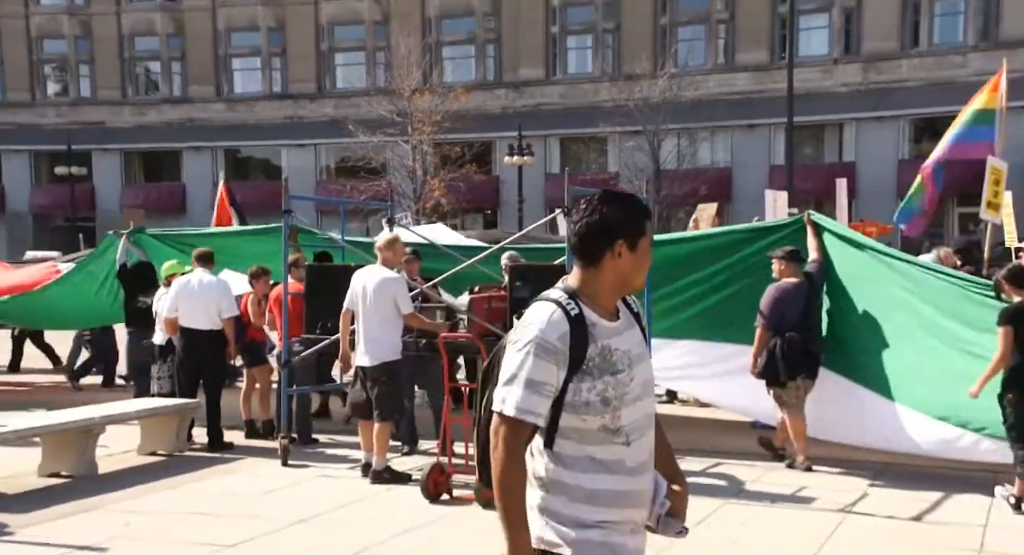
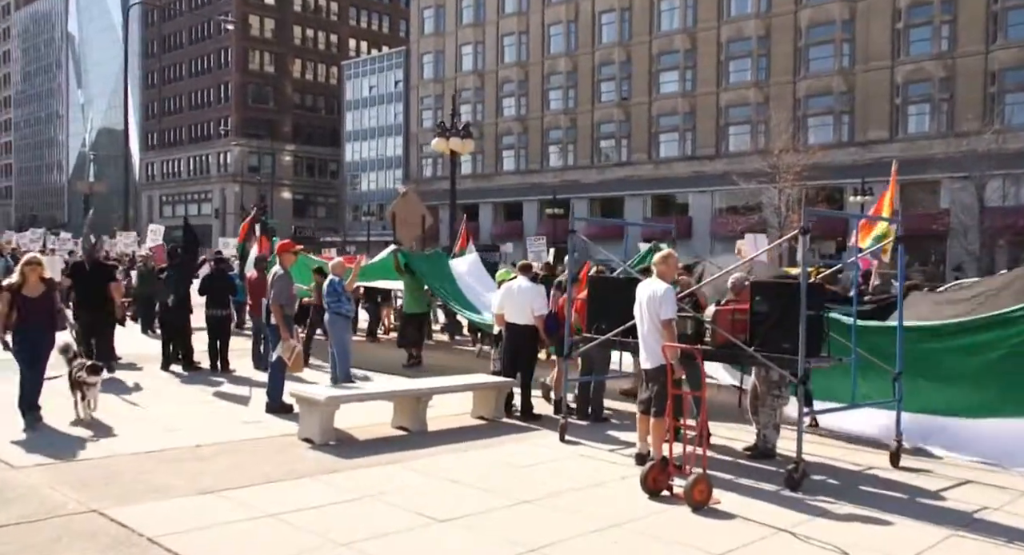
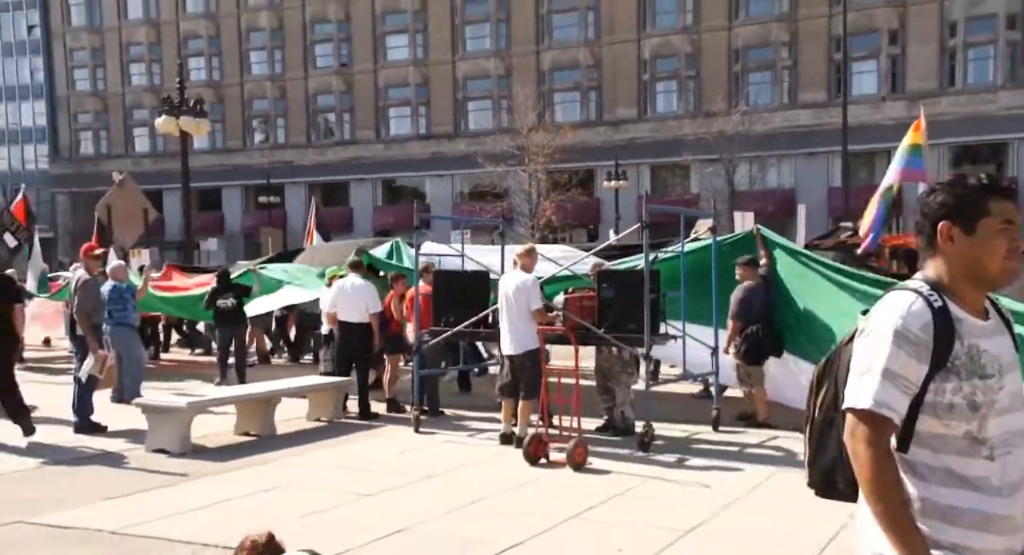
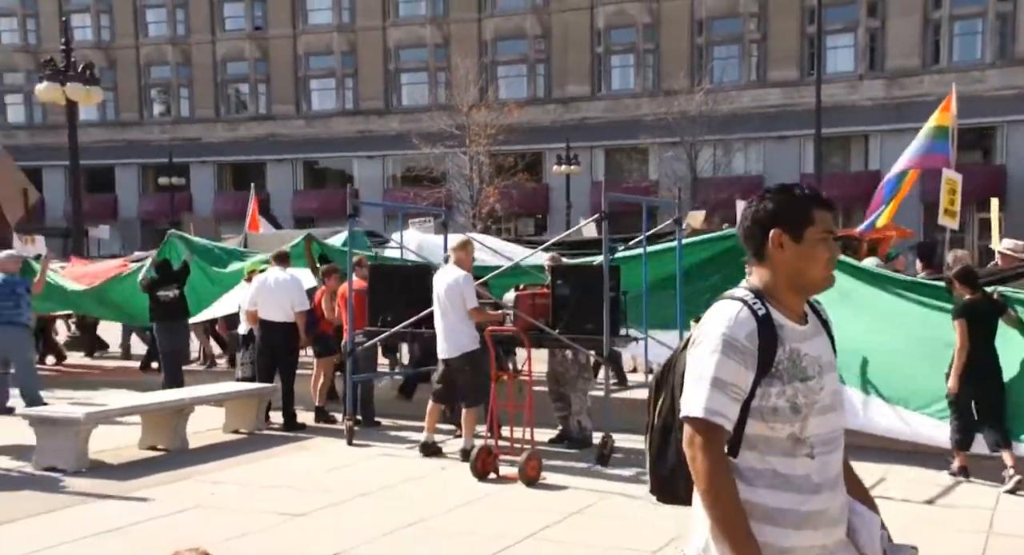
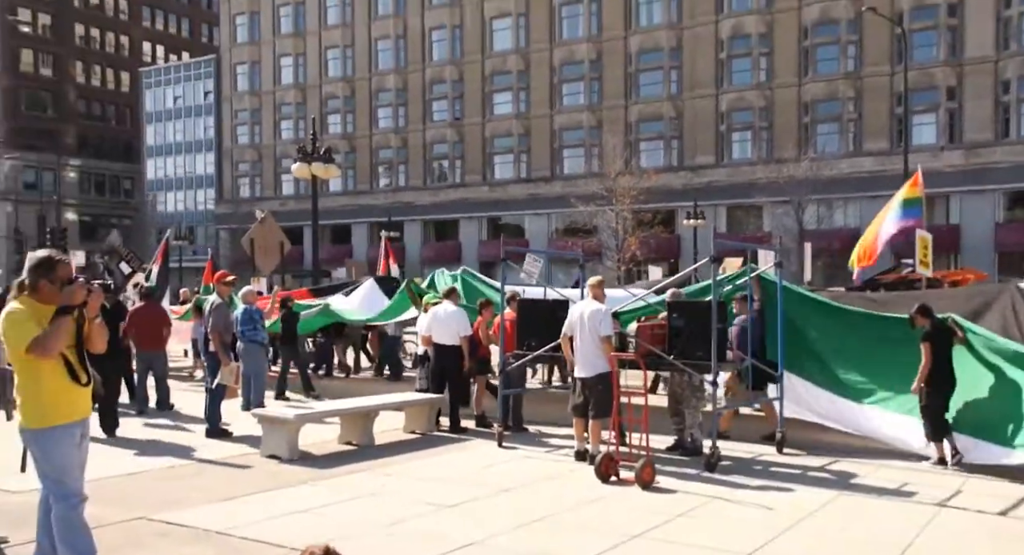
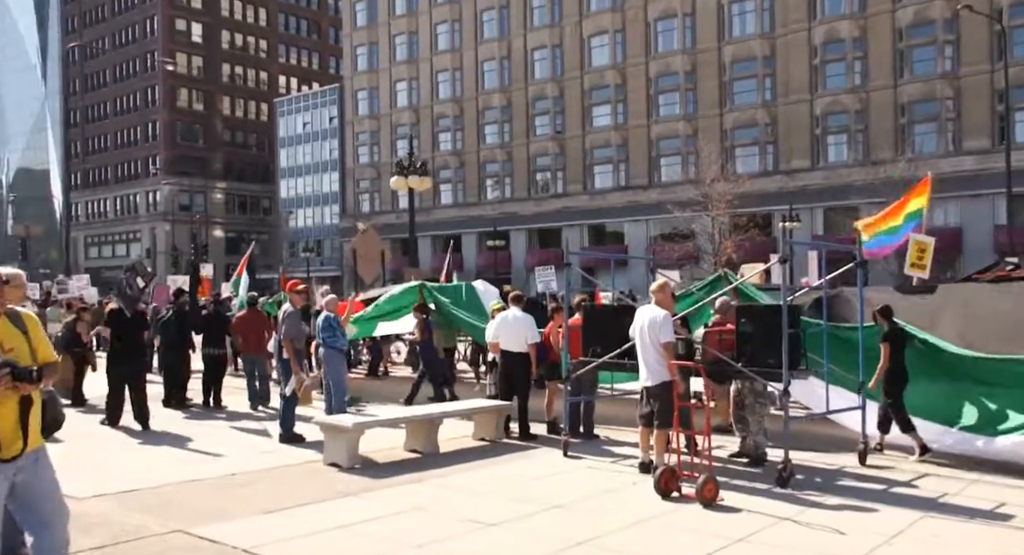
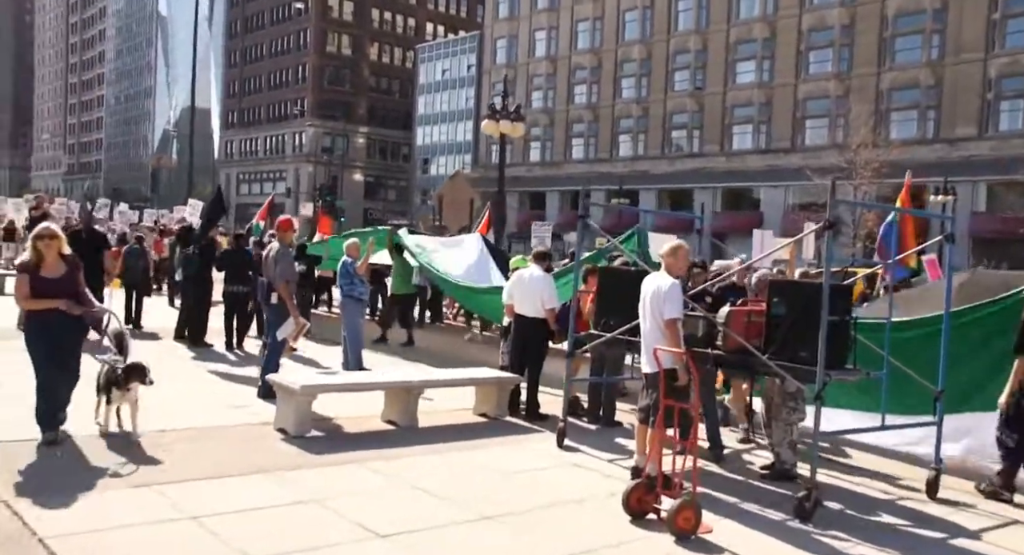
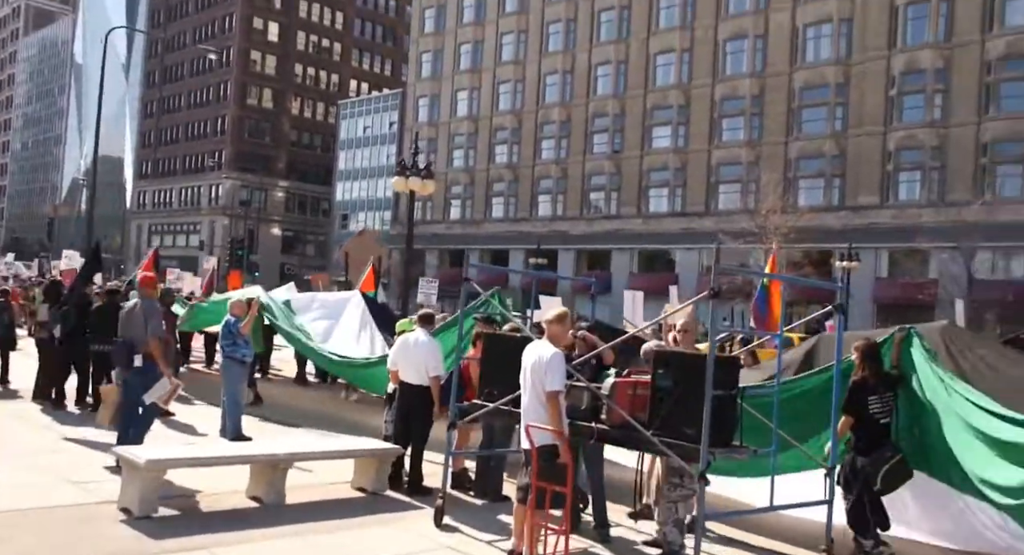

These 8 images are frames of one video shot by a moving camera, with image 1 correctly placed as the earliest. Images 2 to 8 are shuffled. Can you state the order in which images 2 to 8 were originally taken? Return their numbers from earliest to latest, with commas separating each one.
4, 3, 5, 6, 2, 7, 8
